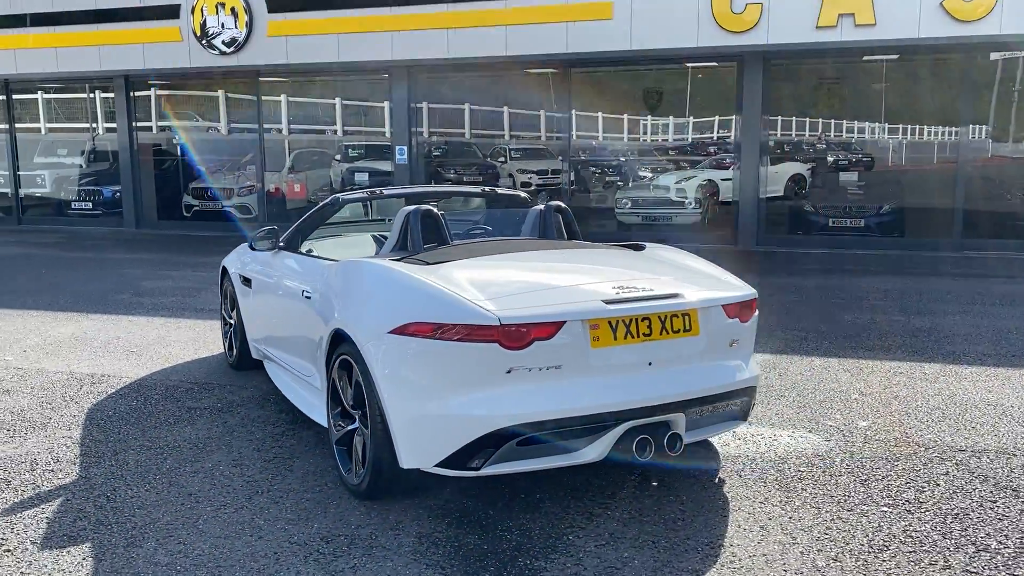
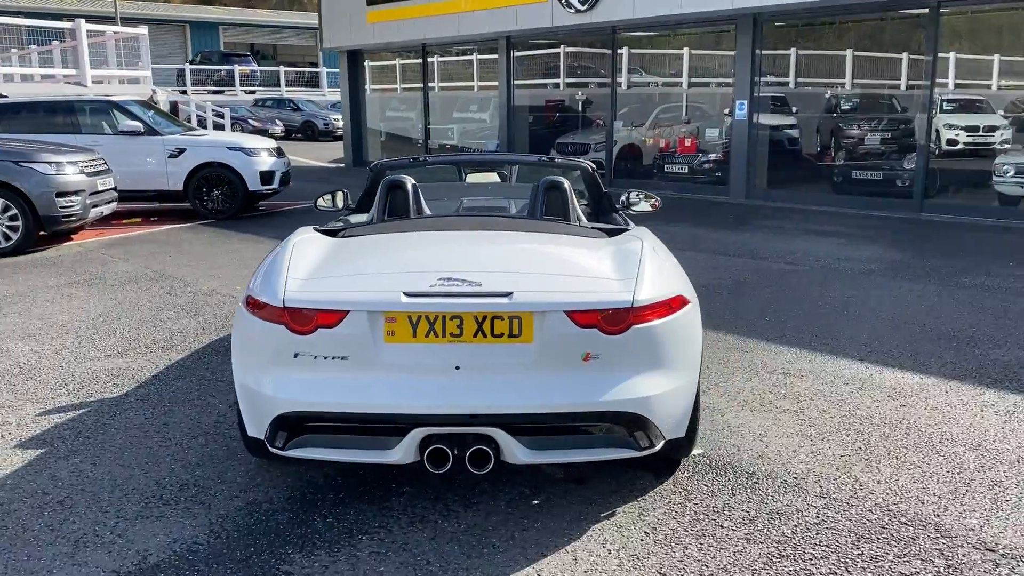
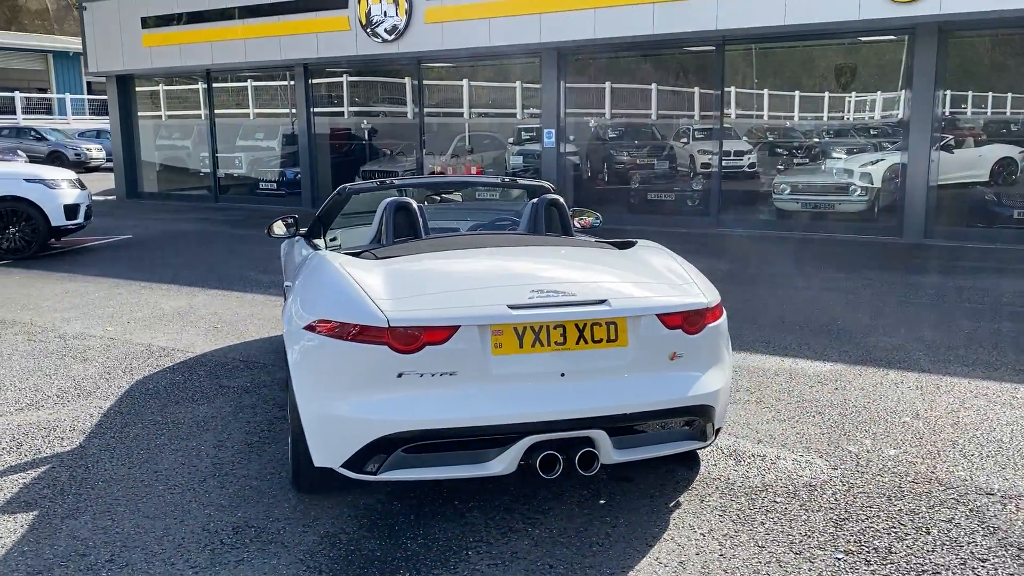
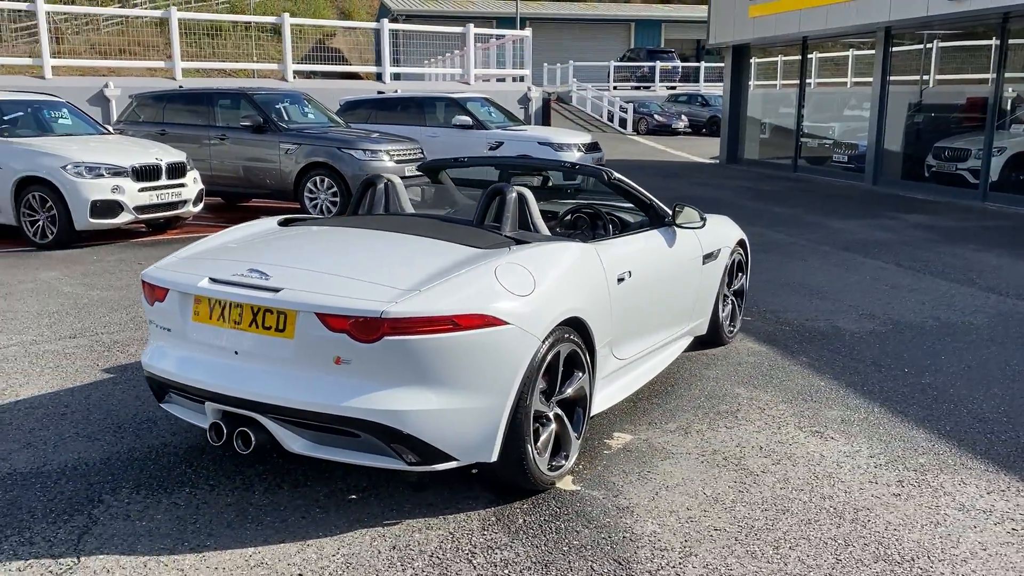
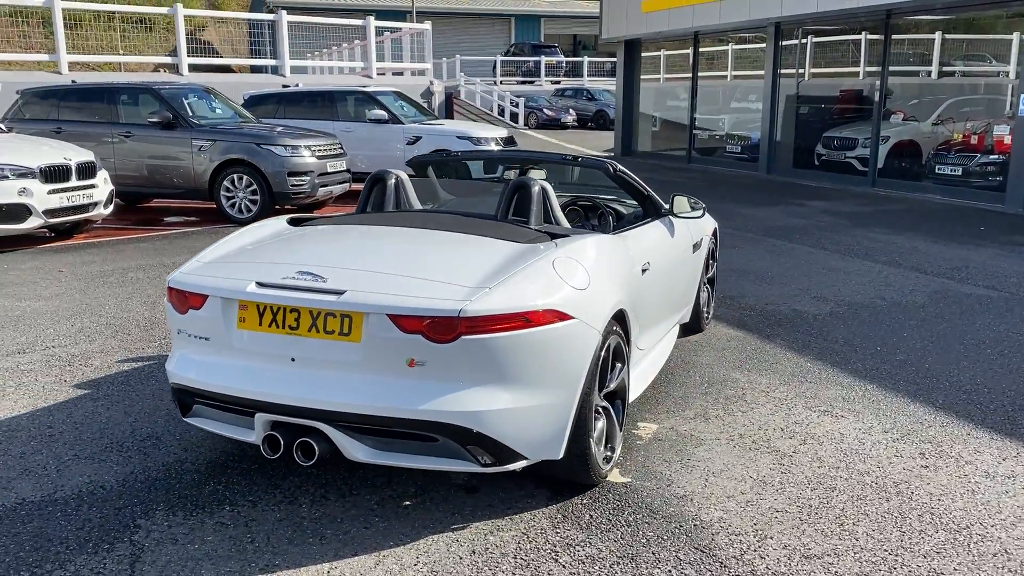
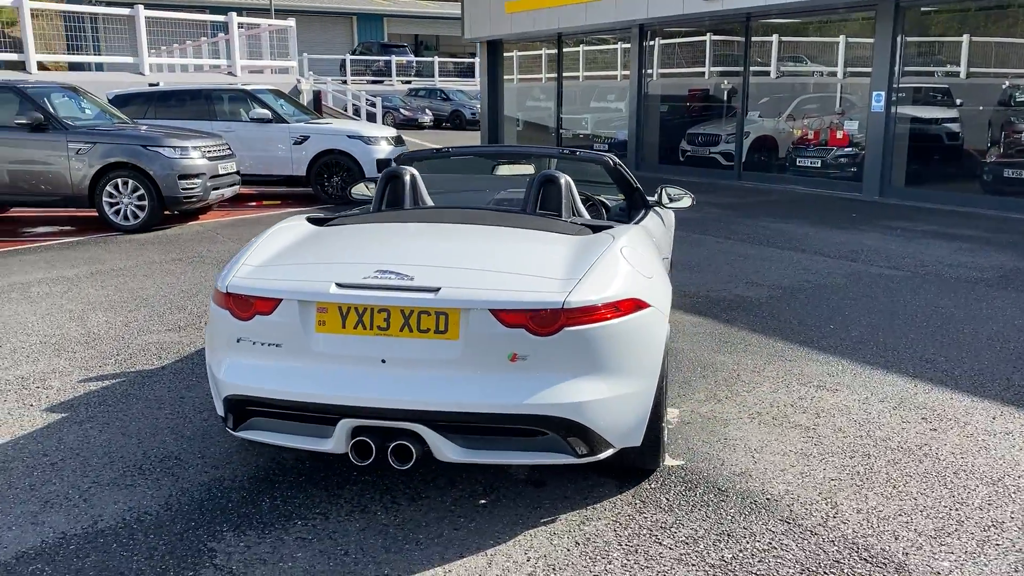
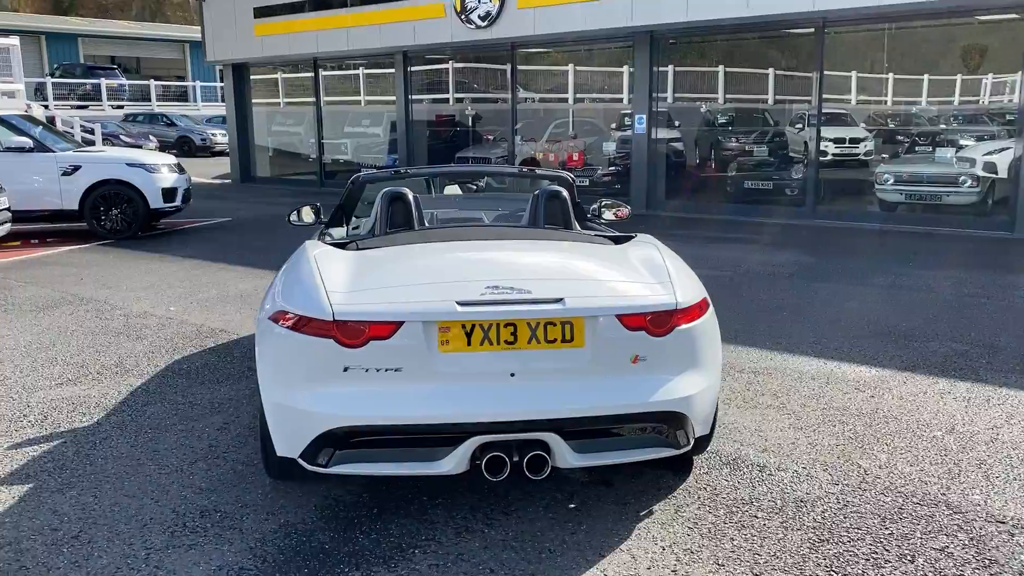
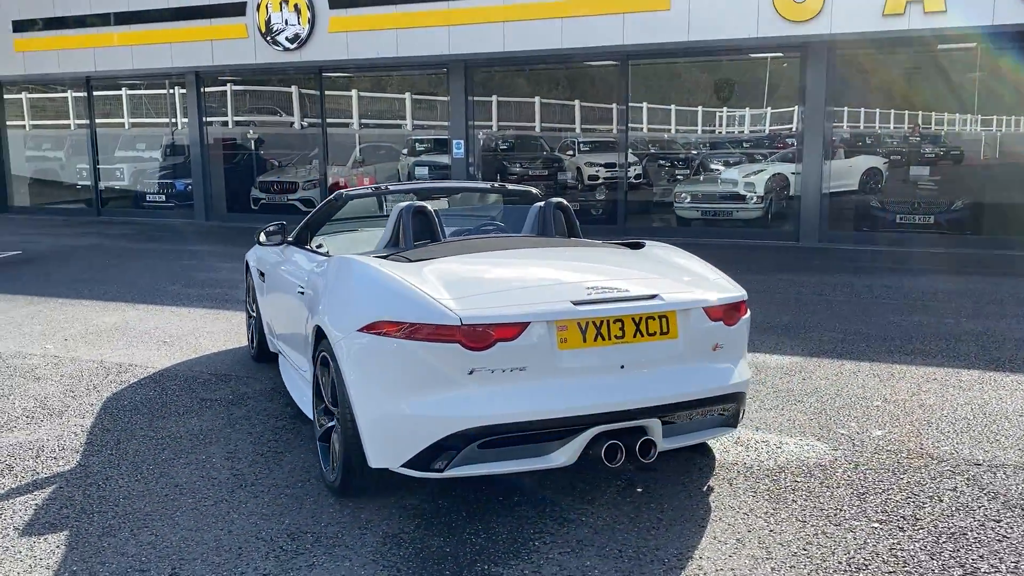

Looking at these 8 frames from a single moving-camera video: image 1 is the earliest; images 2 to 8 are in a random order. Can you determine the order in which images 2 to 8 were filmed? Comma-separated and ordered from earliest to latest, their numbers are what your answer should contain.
8, 3, 7, 2, 6, 5, 4
